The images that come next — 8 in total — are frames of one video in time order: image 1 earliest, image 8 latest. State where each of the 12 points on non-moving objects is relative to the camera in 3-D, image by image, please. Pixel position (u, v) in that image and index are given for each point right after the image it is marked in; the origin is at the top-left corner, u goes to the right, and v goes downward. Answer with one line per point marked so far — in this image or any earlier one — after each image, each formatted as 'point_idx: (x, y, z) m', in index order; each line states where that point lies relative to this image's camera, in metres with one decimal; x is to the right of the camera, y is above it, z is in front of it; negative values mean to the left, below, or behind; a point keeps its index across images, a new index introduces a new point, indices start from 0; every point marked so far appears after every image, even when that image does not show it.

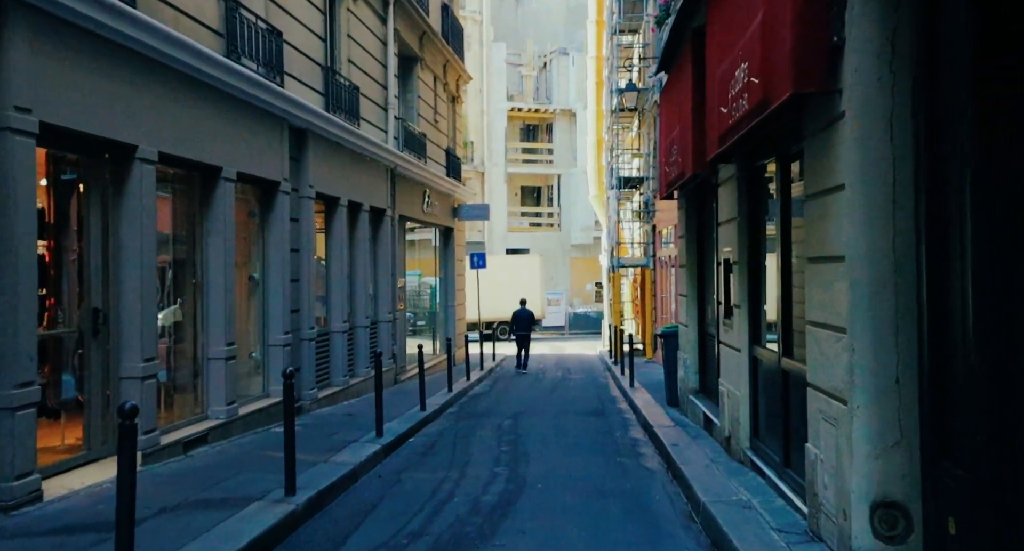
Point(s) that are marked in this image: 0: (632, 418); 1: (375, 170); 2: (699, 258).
0: (+1.8, -2.1, +14.2) m
1: (-2.4, +1.9, +17.2) m
2: (+2.6, +0.3, +12.7) m
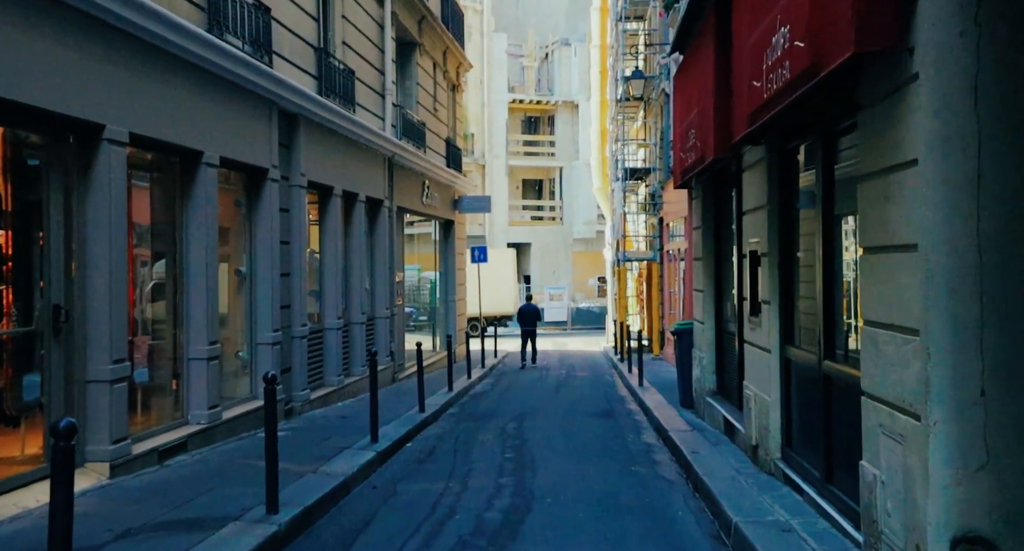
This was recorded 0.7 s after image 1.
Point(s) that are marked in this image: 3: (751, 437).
0: (+1.9, -2.1, +13.4) m
1: (-2.4, +2.0, +16.4) m
2: (+2.6, +0.3, +12.0) m
3: (+2.1, -1.4, +8.5) m
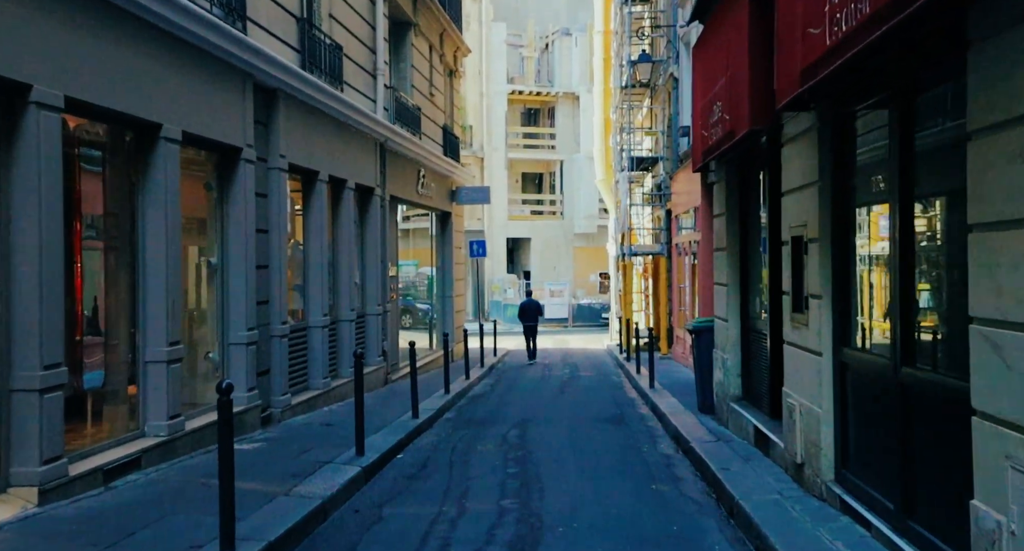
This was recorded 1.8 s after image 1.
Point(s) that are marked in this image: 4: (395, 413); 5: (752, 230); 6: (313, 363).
0: (+1.9, -2.0, +12.3) m
1: (-2.4, +2.1, +15.2) m
2: (+2.6, +0.4, +10.8) m
3: (+2.1, -1.3, +7.3) m
4: (-1.6, -1.8, +12.9) m
5: (+2.7, +0.5, +10.6) m
6: (-2.6, -1.2, +12.8) m
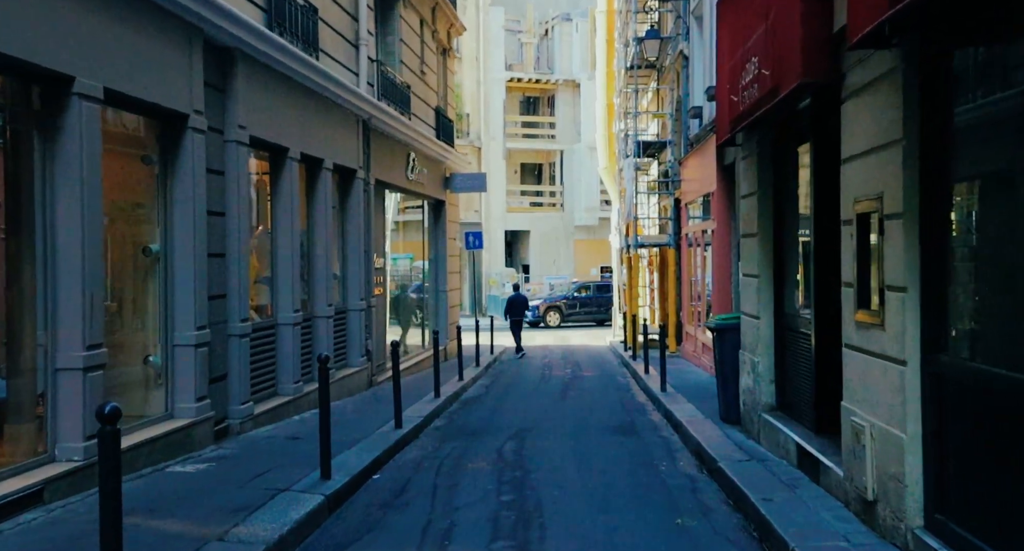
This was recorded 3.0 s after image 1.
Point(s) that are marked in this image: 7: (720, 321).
0: (+1.8, -1.9, +10.8) m
1: (-2.4, +2.2, +13.6) m
2: (+2.6, +0.5, +9.2) m
3: (+2.1, -1.3, +5.8) m
4: (-1.6, -1.7, +11.4) m
5: (+2.6, +0.6, +9.1) m
6: (-2.7, -1.1, +11.3) m
7: (+2.3, -0.5, +10.8) m
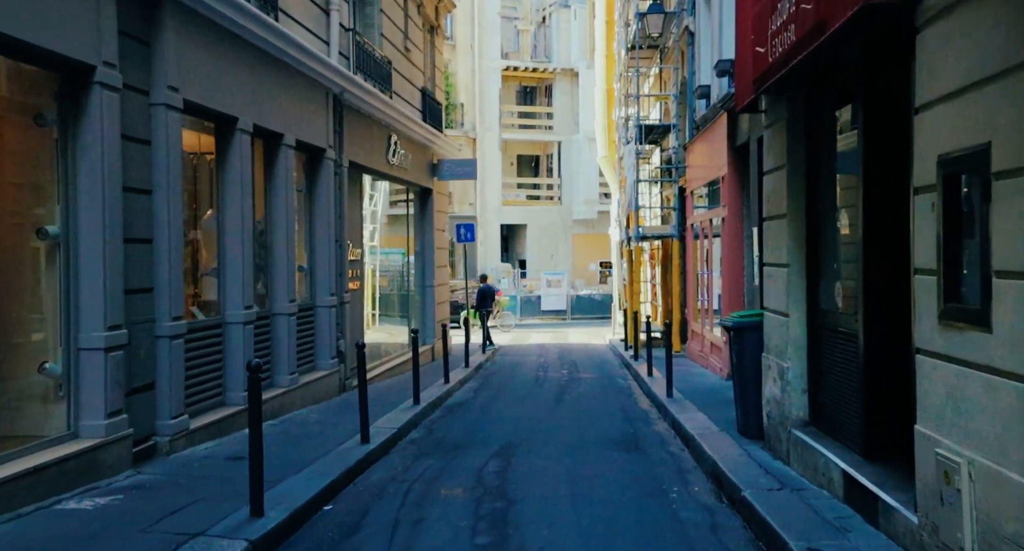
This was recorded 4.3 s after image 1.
0: (+1.7, -1.8, +9.2) m
1: (-2.6, +2.3, +12.1) m
2: (+2.4, +0.6, +7.7) m
3: (+1.9, -1.2, +4.2) m
4: (-1.7, -1.6, +9.9) m
5: (+2.5, +0.7, +7.6) m
6: (-2.8, -1.0, +9.8) m
7: (+2.2, -0.4, +9.3) m
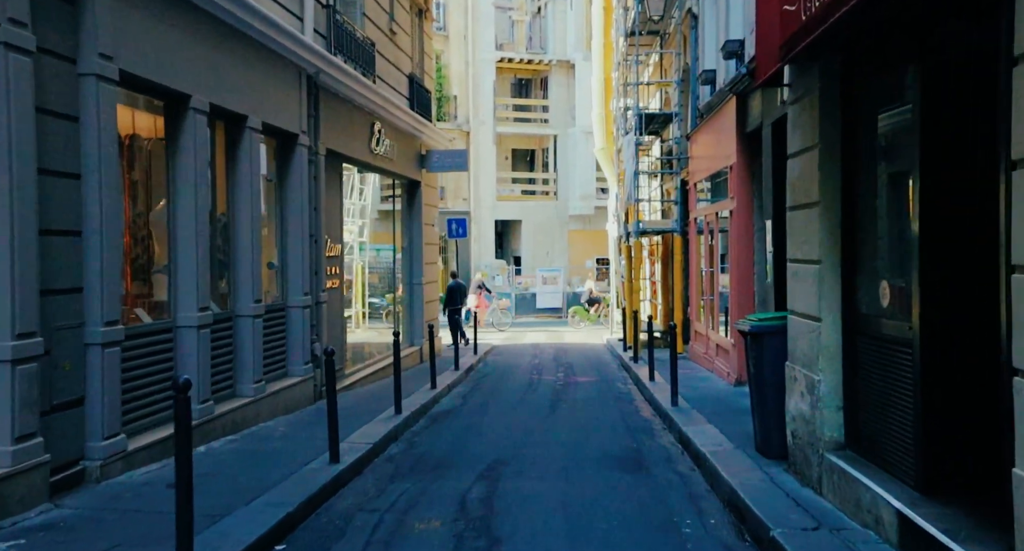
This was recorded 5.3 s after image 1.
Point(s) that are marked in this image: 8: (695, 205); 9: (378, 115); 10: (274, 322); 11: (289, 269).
0: (+1.6, -1.7, +8.1) m
1: (-2.7, +2.3, +11.0) m
2: (+2.4, +0.6, +6.6) m
3: (+1.9, -1.2, +3.1) m
4: (-1.8, -1.6, +8.8) m
5: (+2.4, +0.7, +6.5) m
6: (-2.9, -0.9, +8.7) m
7: (+2.1, -0.4, +8.2) m
8: (+3.5, +1.3, +18.2) m
9: (-2.2, +2.7, +16.0) m
10: (-2.7, -0.5, +11.1) m
11: (-2.7, +0.1, +11.6) m
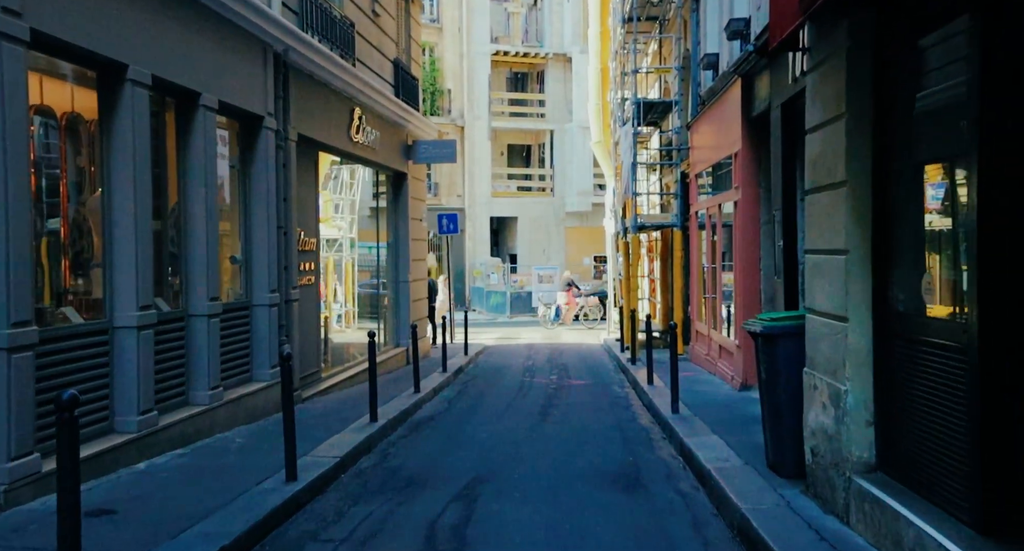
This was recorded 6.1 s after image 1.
0: (+1.4, -1.7, +7.1) m
1: (-2.8, +2.4, +10.0) m
2: (+2.2, +0.7, +5.6) m
3: (+1.7, -1.1, +2.2) m
4: (-2.0, -1.6, +7.8) m
5: (+2.2, +0.7, +5.5) m
6: (-3.1, -0.9, +7.7) m
7: (+1.9, -0.3, +7.2) m
8: (+3.3, +1.4, +17.3) m
9: (-2.4, +2.7, +15.0) m
10: (-2.9, -0.5, +10.1) m
11: (-2.9, +0.1, +10.6) m
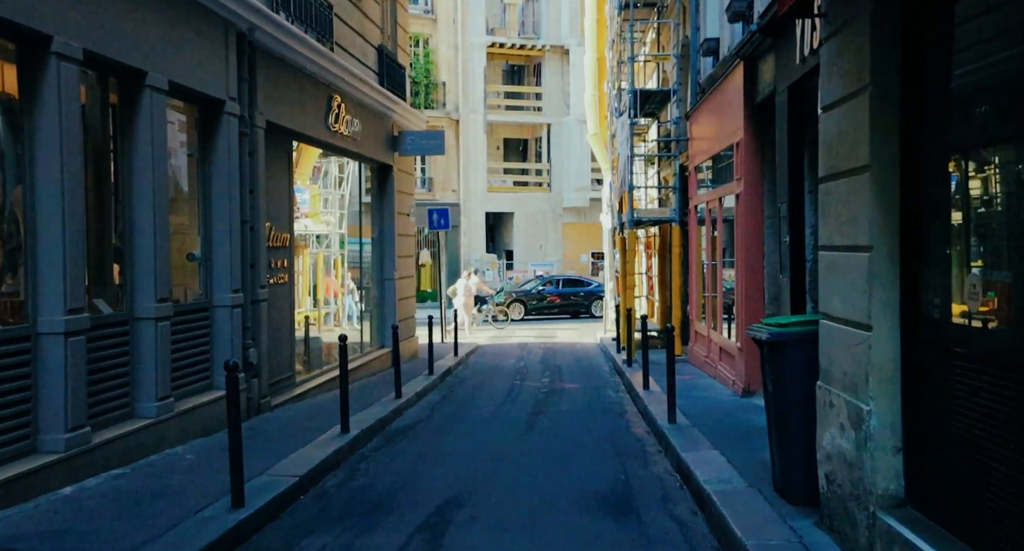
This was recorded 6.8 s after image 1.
0: (+1.3, -1.7, +6.3) m
1: (-3.0, +2.4, +9.1) m
2: (+2.0, +0.7, +4.8) m
3: (+1.5, -1.2, +1.3) m
4: (-2.2, -1.6, +6.9) m
5: (+2.1, +0.7, +4.6) m
6: (-3.3, -0.9, +6.8) m
7: (+1.7, -0.3, +6.4) m
8: (+3.1, +1.4, +16.4) m
9: (-2.6, +2.8, +14.1) m
10: (-3.1, -0.5, +9.3) m
11: (-3.0, +0.2, +9.8) m
